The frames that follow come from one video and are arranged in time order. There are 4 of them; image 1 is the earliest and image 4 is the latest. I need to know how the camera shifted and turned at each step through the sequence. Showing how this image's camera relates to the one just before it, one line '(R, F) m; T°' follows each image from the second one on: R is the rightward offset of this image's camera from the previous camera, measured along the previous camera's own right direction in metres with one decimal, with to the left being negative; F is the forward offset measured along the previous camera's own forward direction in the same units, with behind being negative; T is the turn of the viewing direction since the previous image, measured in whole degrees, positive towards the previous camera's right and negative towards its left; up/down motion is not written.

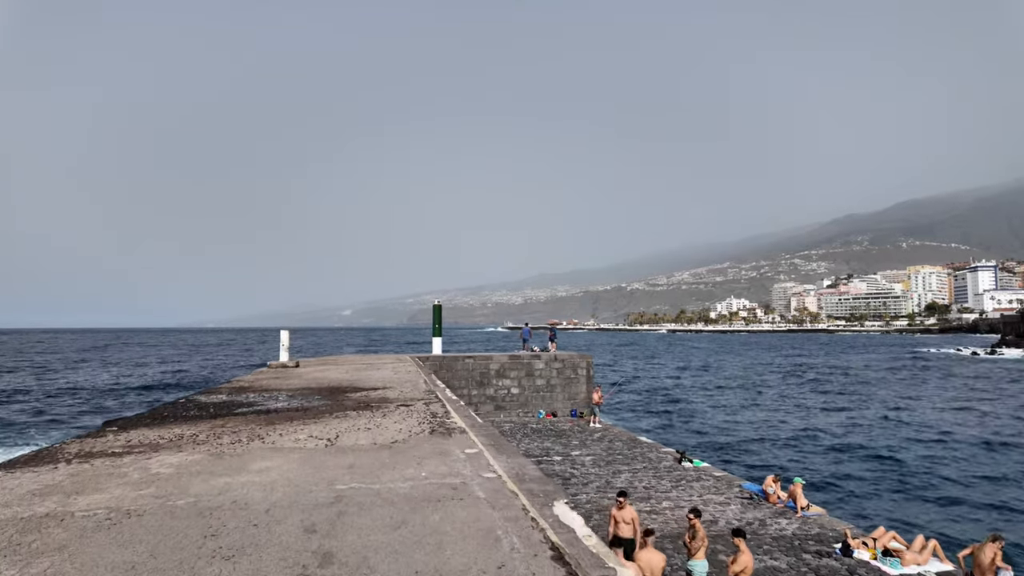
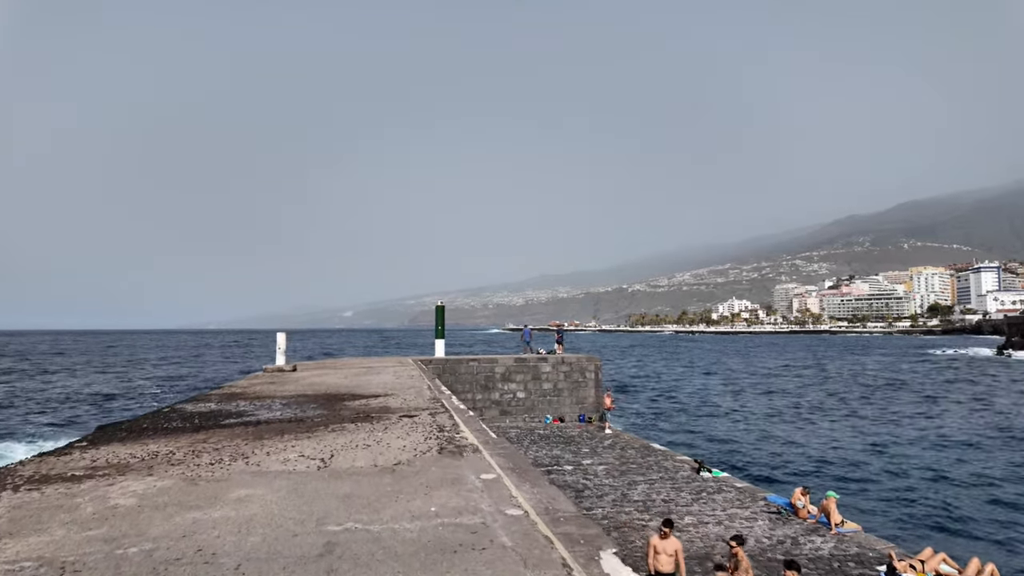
(-0.2, +0.8) m; 0°
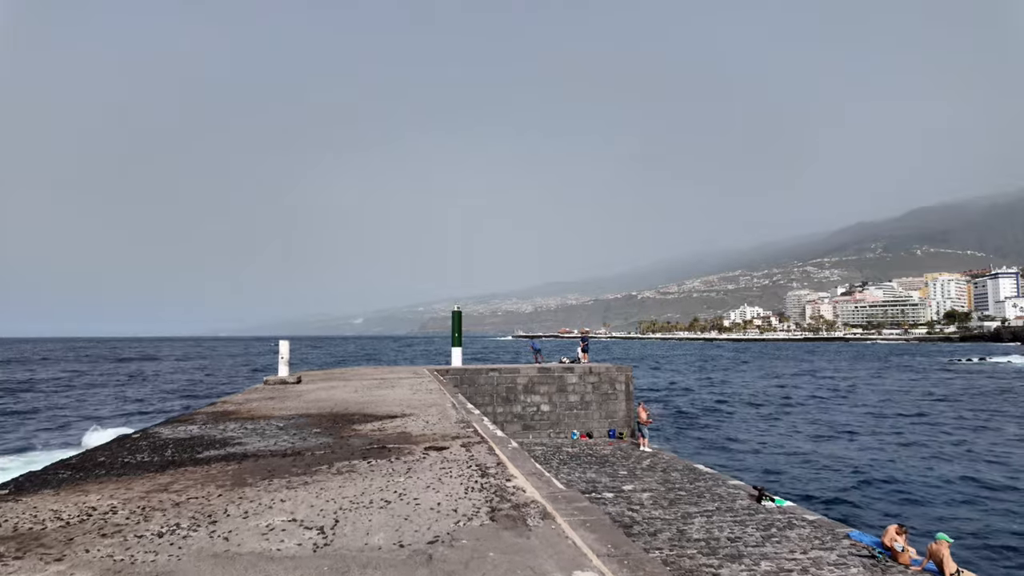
(-0.5, +1.7) m; -1°
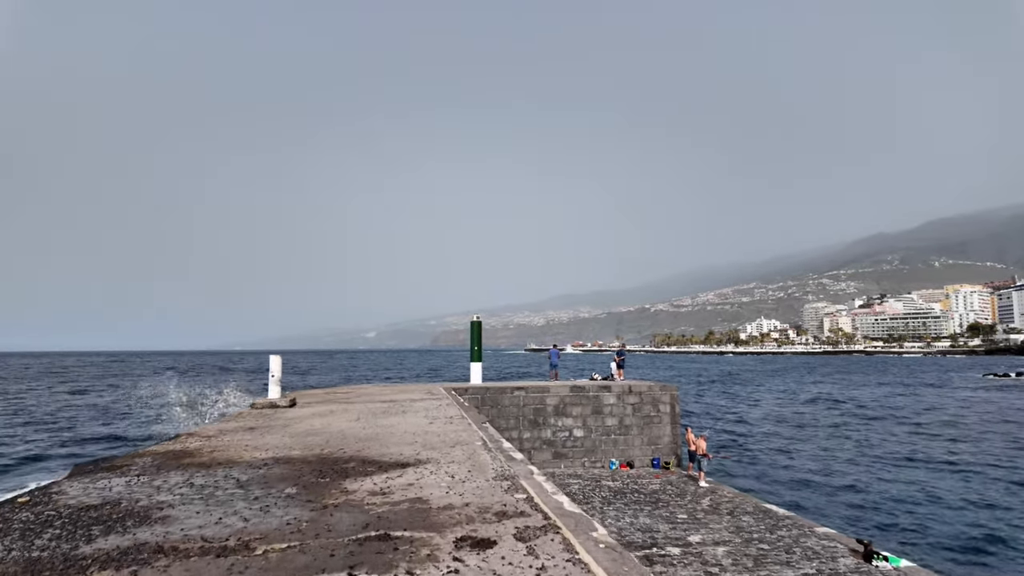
(-0.5, +2.5) m; -1°
